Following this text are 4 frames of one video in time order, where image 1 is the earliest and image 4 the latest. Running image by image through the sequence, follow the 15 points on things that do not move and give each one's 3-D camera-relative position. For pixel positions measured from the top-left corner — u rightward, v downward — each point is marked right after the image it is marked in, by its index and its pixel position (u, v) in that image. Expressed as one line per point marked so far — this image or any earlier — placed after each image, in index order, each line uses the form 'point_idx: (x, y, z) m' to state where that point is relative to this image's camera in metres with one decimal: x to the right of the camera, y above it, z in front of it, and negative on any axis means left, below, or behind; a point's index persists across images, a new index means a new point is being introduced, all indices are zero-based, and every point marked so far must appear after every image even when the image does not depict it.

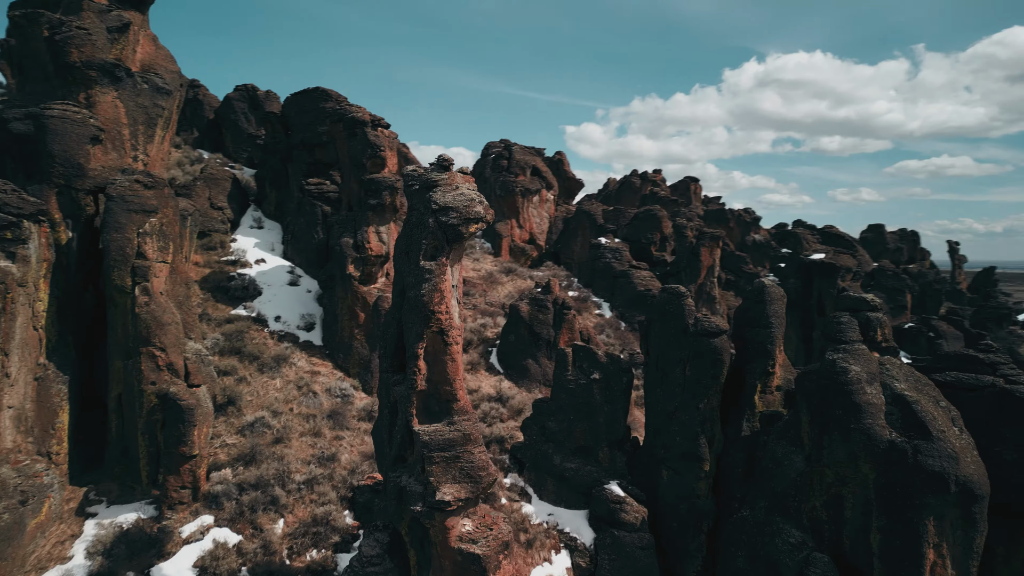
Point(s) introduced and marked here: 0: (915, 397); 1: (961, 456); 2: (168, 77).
0: (+4.4, -1.2, +8.0) m
1: (+4.7, -1.7, +7.6) m
2: (-6.6, +4.0, +13.9) m
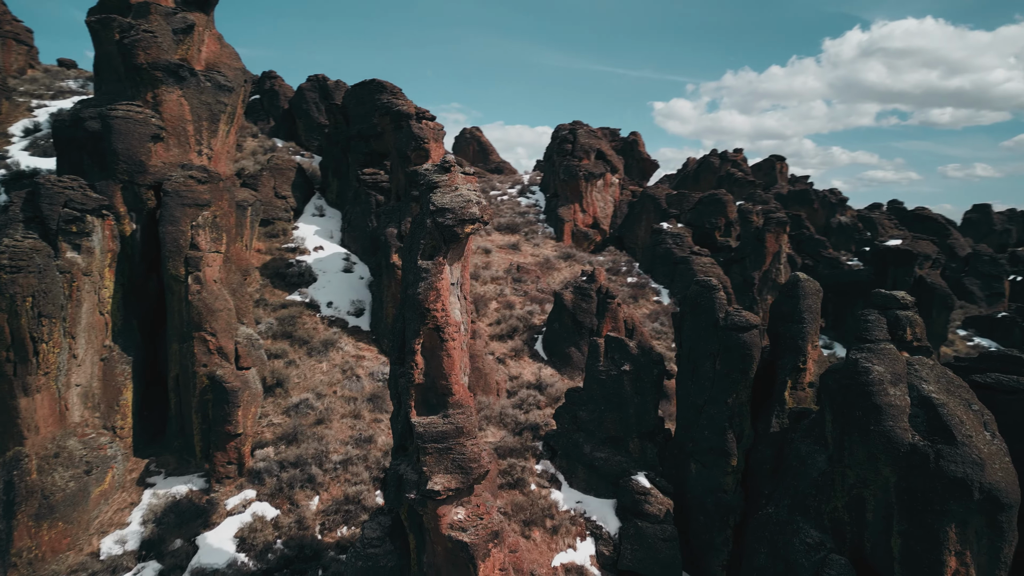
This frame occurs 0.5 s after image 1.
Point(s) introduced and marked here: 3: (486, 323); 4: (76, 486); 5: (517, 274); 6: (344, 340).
0: (+4.5, -1.1, +7.7) m
1: (+4.8, -1.7, +7.3) m
2: (-5.7, +4.3, +14.7) m
3: (-0.6, -0.8, +15.6) m
4: (-5.5, -2.5, +9.3) m
5: (+0.1, +0.3, +18.6) m
6: (-3.1, -0.9, +12.9) m
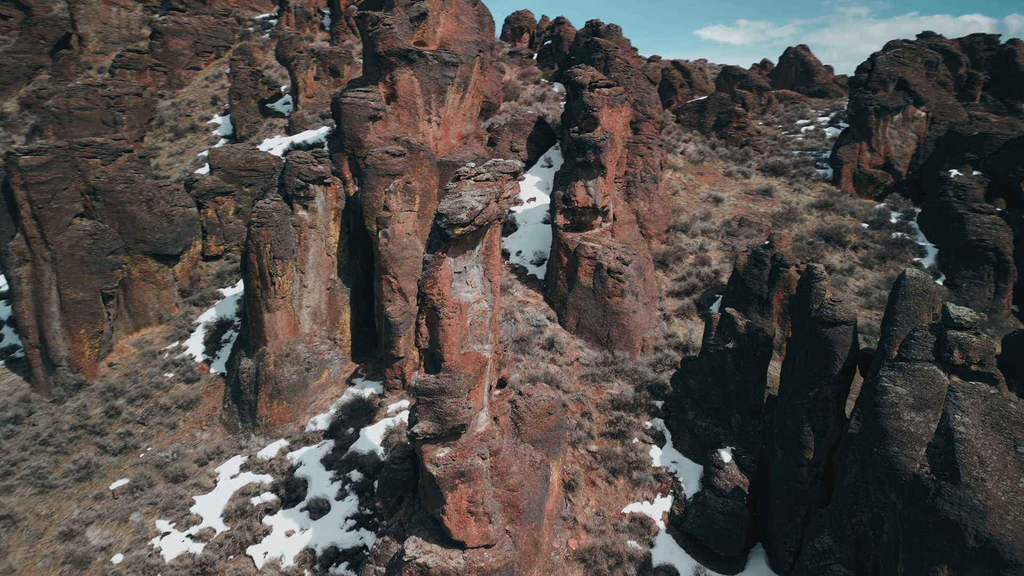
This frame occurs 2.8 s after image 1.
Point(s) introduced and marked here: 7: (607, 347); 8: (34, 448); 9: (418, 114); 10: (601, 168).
0: (+4.3, -1.4, +7.0) m
1: (+4.3, -2.0, +6.6) m
2: (-1.2, +5.6, +17.2) m
3: (+3.5, +0.2, +16.2) m
4: (-3.9, -1.6, +13.2) m
5: (+5.6, +1.5, +18.4) m
6: (+0.1, 0.0, +15.1) m
7: (+1.8, -1.1, +13.7) m
8: (-8.7, -2.9, +13.3) m
9: (-2.1, +3.8, +16.1) m
10: (+1.7, +2.3, +14.1) m
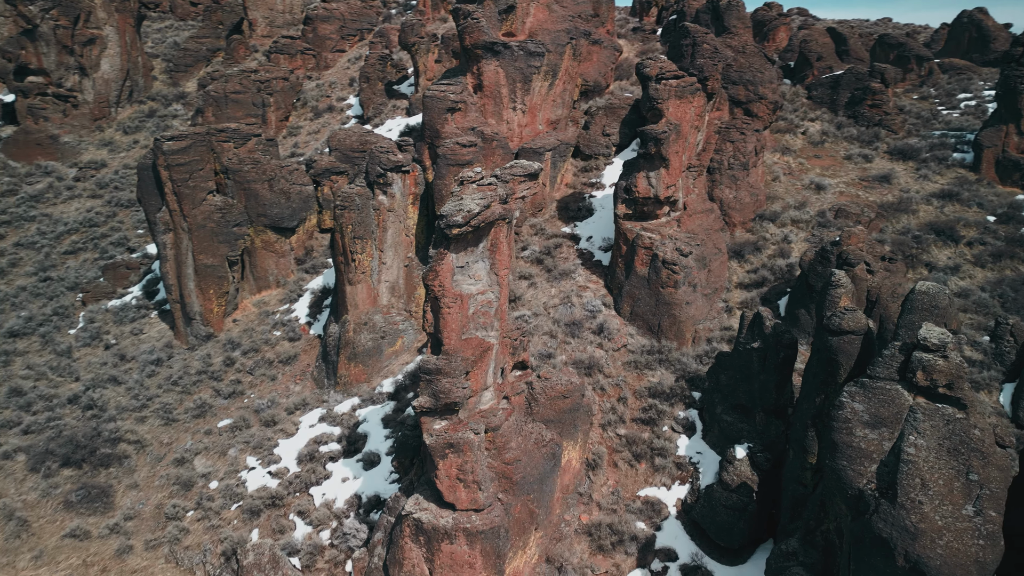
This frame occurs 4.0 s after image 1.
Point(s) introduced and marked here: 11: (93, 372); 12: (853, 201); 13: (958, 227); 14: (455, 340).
0: (+3.8, -1.6, +7.0) m
1: (+3.7, -2.2, +6.7) m
2: (+1.0, +6.1, +17.8) m
3: (+5.1, +0.4, +16.2) m
4: (-2.8, -1.2, +14.9) m
5: (+7.7, +1.7, +17.8) m
6: (+1.5, +0.4, +15.7) m
7: (+2.8, -0.9, +14.1) m
8: (-7.6, -2.2, +16.1) m
9: (-0.2, +4.3, +17.1) m
10: (+2.9, +2.5, +14.3) m
11: (-9.8, -1.9, +17.1) m
12: (+9.0, +2.3, +19.3) m
13: (+11.2, +1.5, +18.3) m
14: (-0.7, -0.7, +9.2) m
